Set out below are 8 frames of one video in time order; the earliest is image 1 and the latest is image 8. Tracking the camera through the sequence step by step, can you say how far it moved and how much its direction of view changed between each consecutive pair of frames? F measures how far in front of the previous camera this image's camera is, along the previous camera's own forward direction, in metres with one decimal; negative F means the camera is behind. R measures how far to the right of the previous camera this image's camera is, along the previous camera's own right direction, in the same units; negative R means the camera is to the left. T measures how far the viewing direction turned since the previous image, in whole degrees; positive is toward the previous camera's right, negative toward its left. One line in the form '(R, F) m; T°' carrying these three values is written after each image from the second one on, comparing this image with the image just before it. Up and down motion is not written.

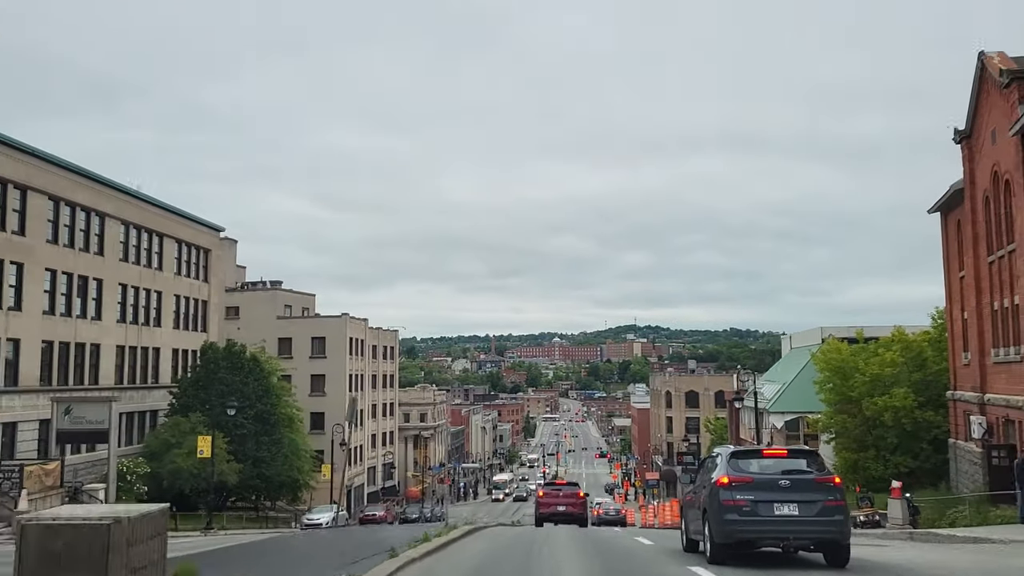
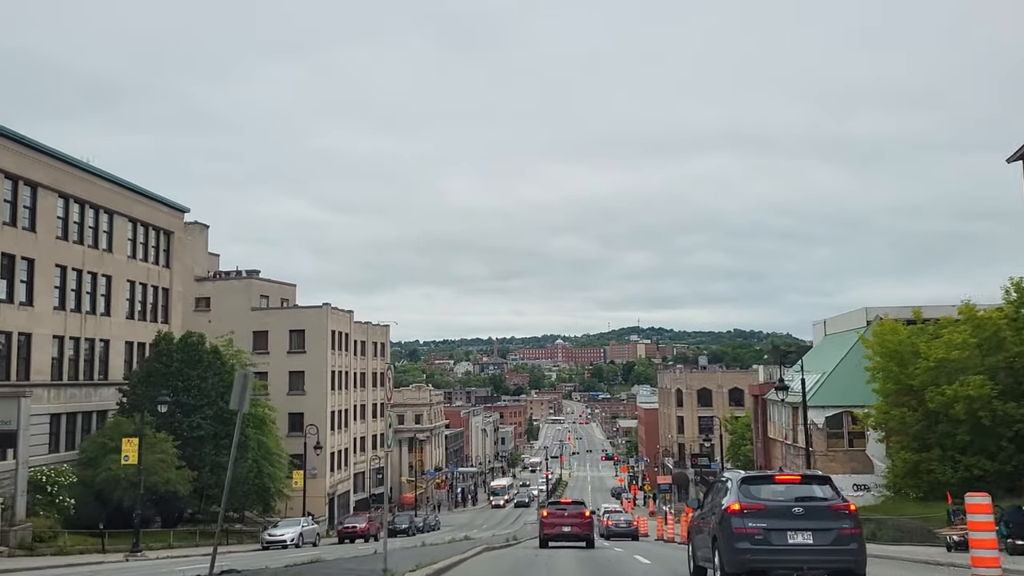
(+0.3, +6.0) m; 0°
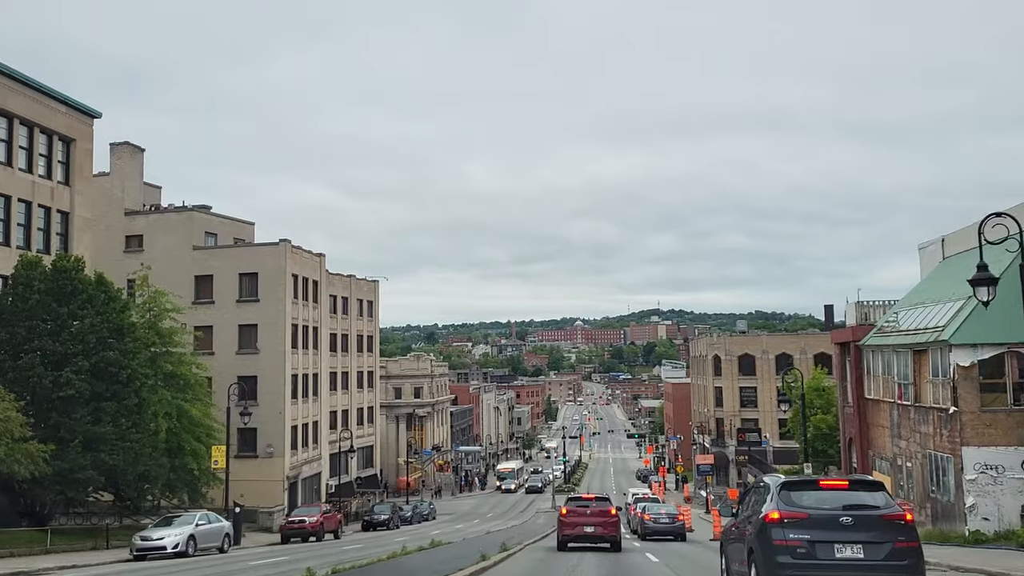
(+0.8, +12.1) m; -1°
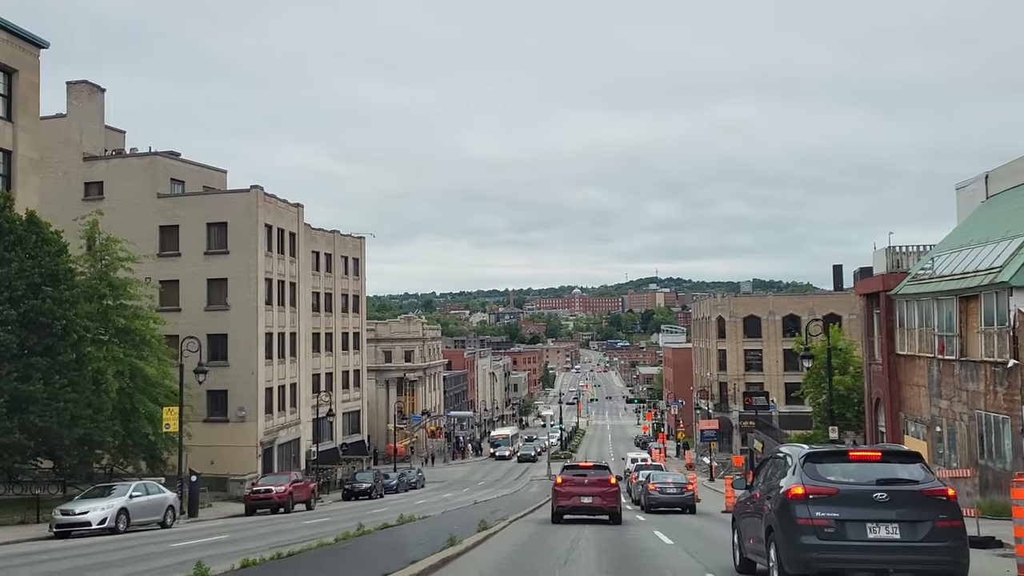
(+0.3, +3.7) m; 0°
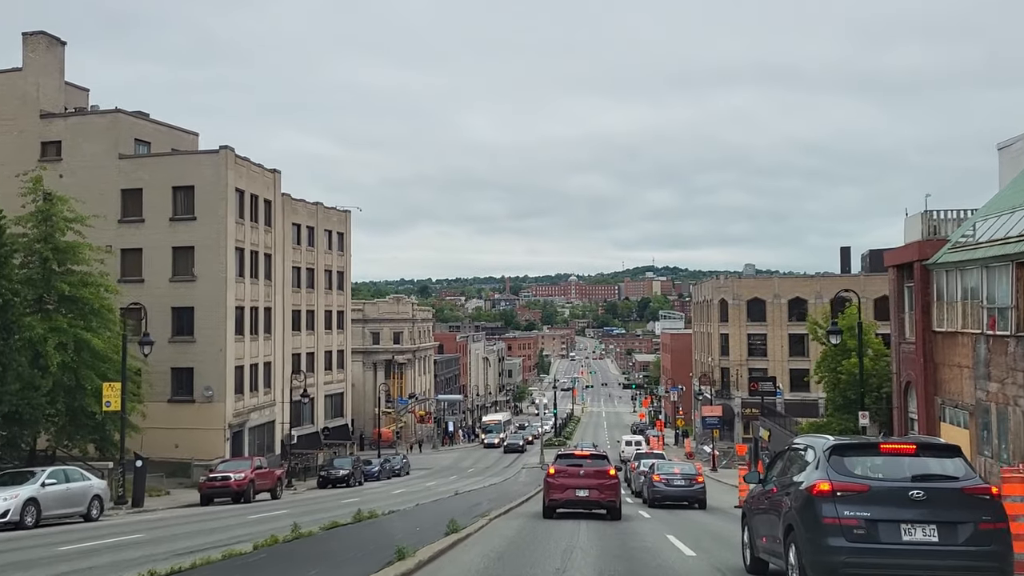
(+0.2, +3.3) m; 0°
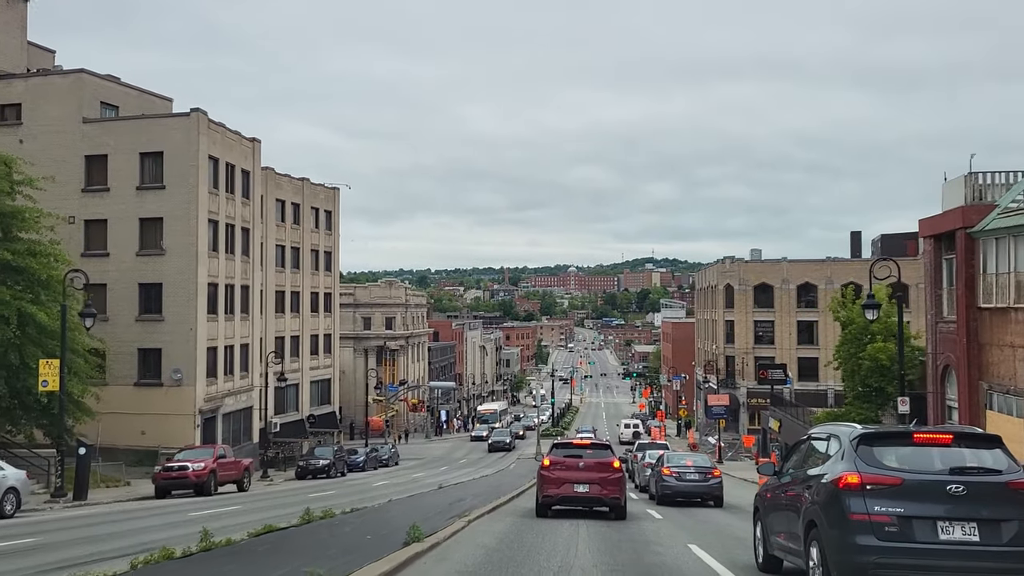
(+0.2, +3.0) m; 0°
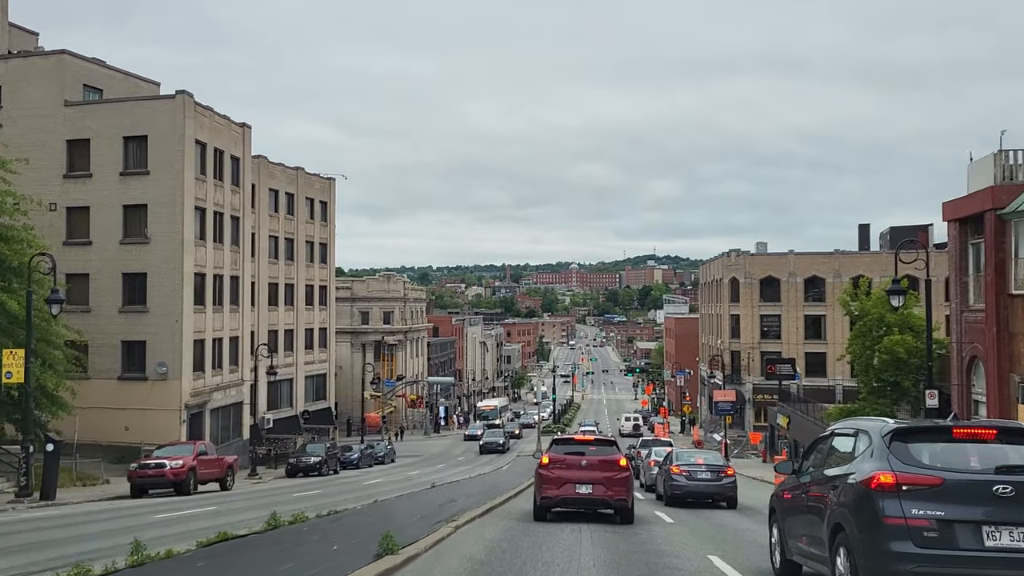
(+0.1, +1.5) m; 0°
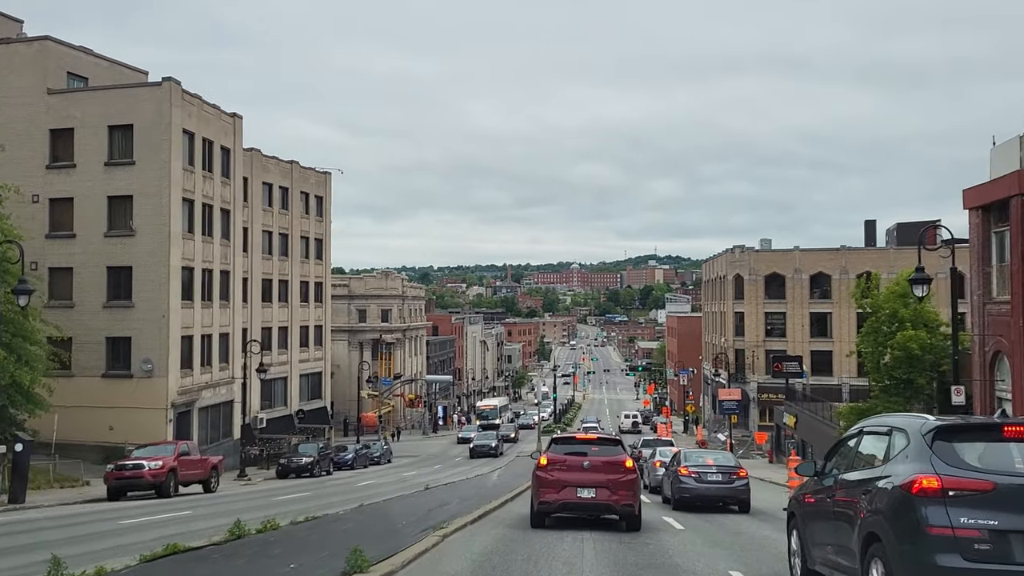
(+0.1, +1.3) m; 0°
